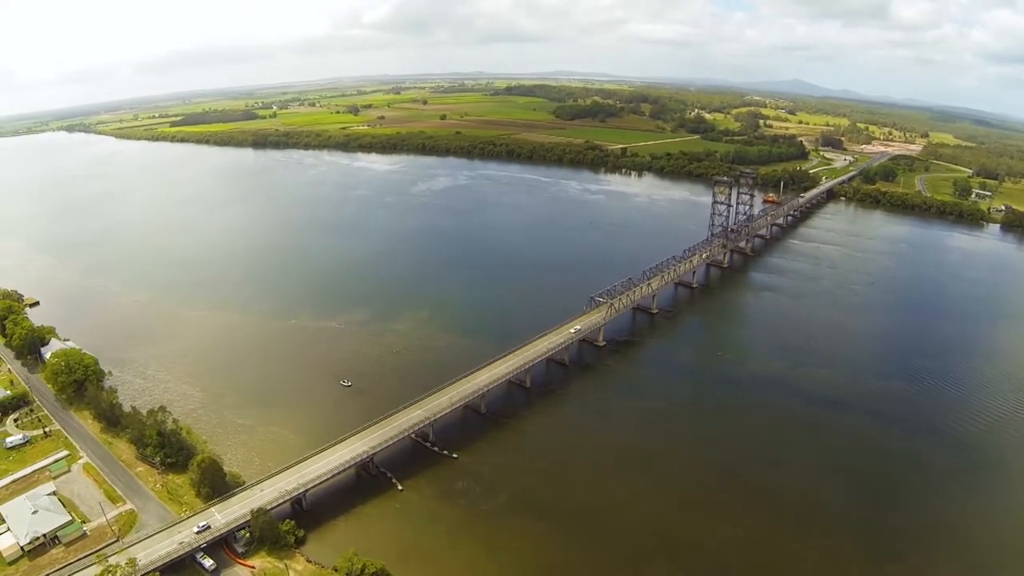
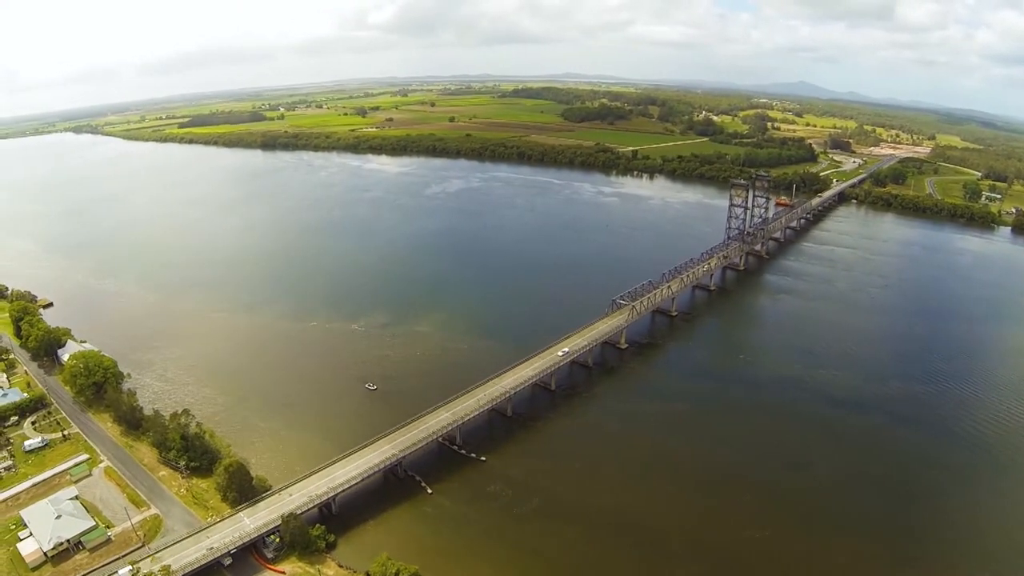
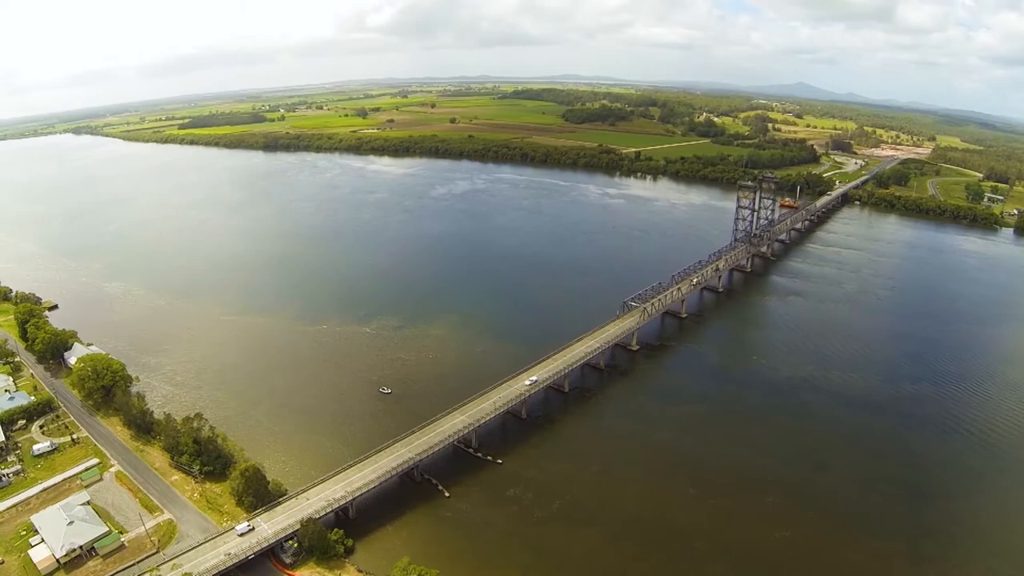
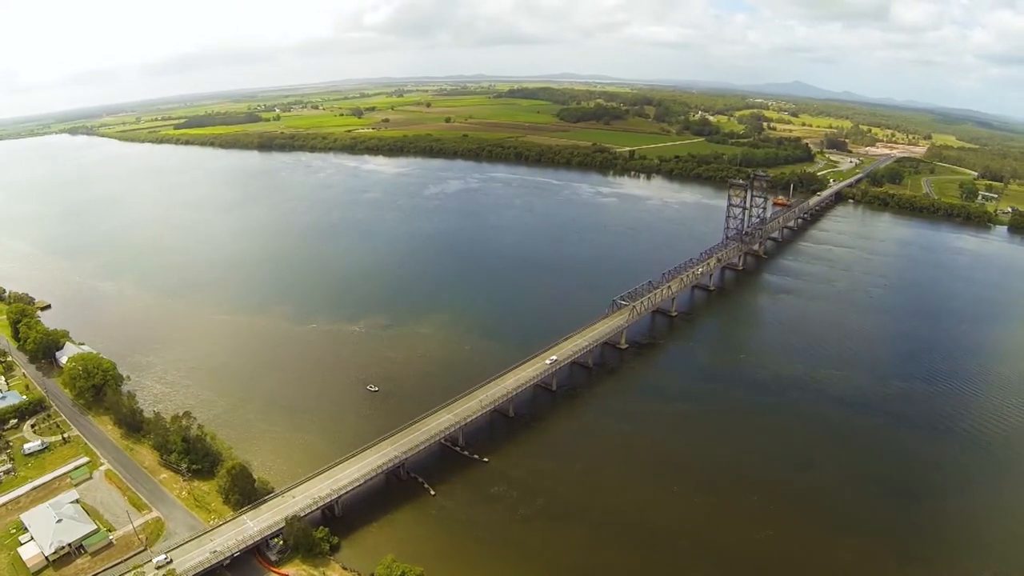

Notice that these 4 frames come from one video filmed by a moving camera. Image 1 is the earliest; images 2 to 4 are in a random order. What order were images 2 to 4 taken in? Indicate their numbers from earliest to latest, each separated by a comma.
2, 4, 3
